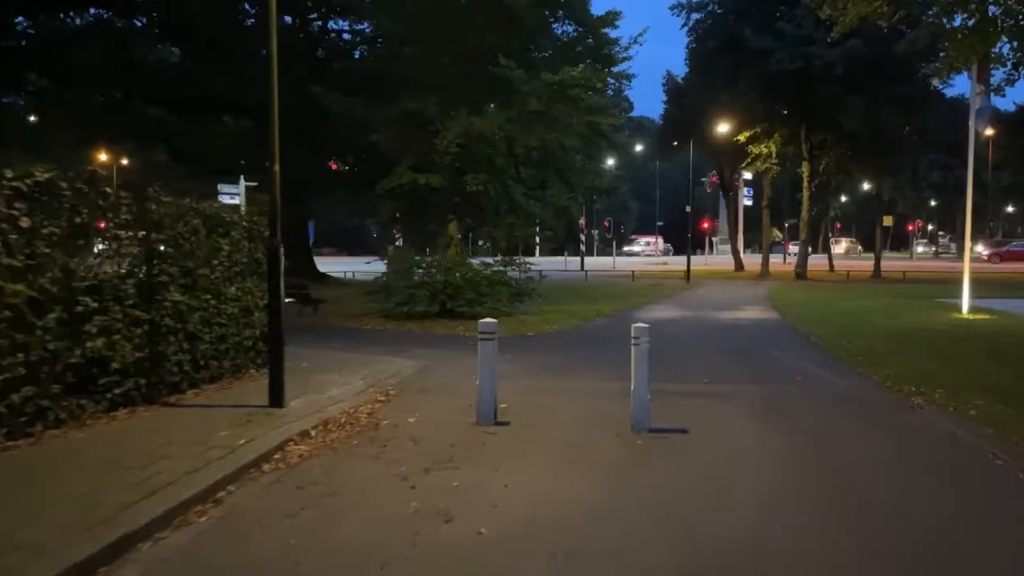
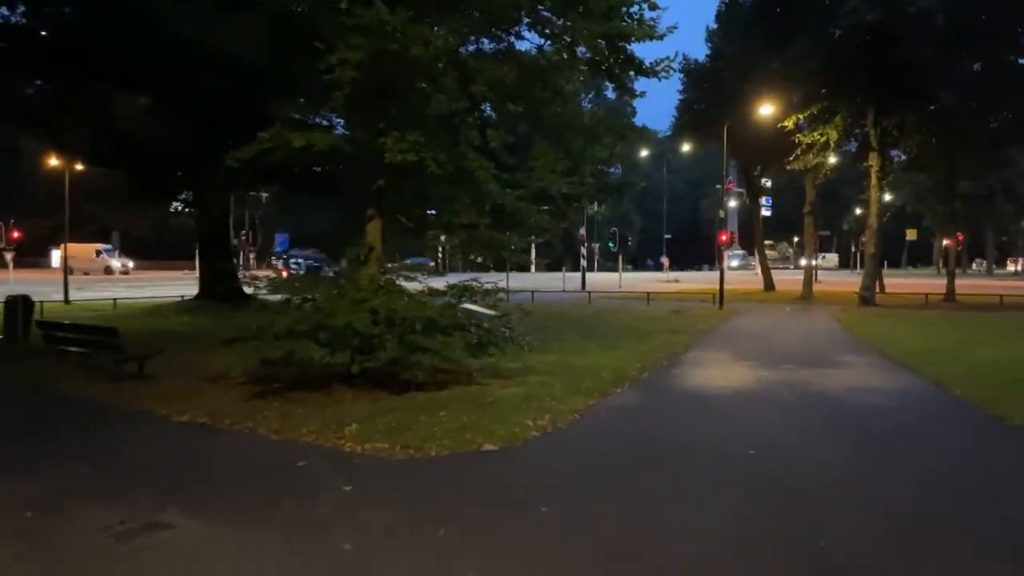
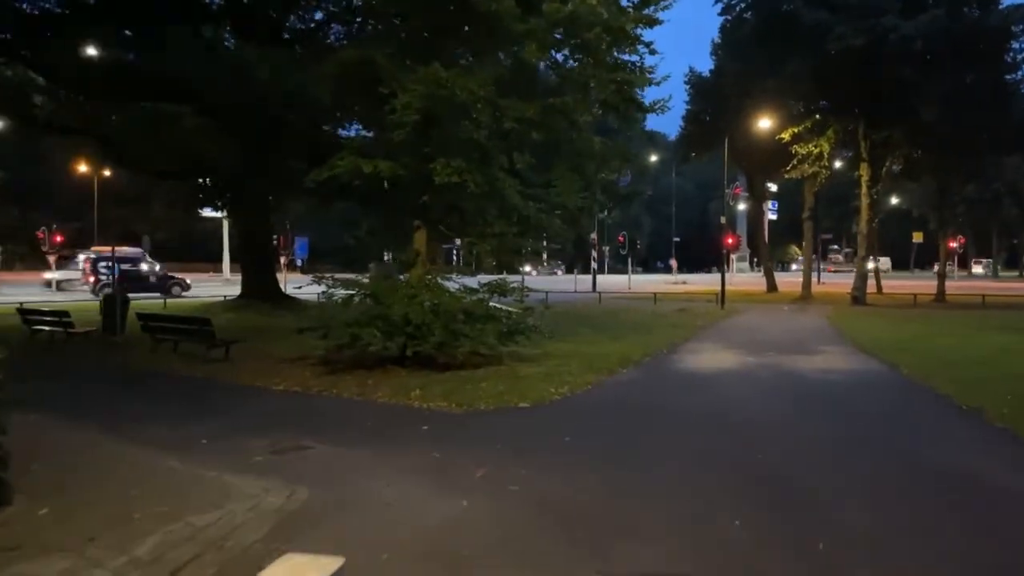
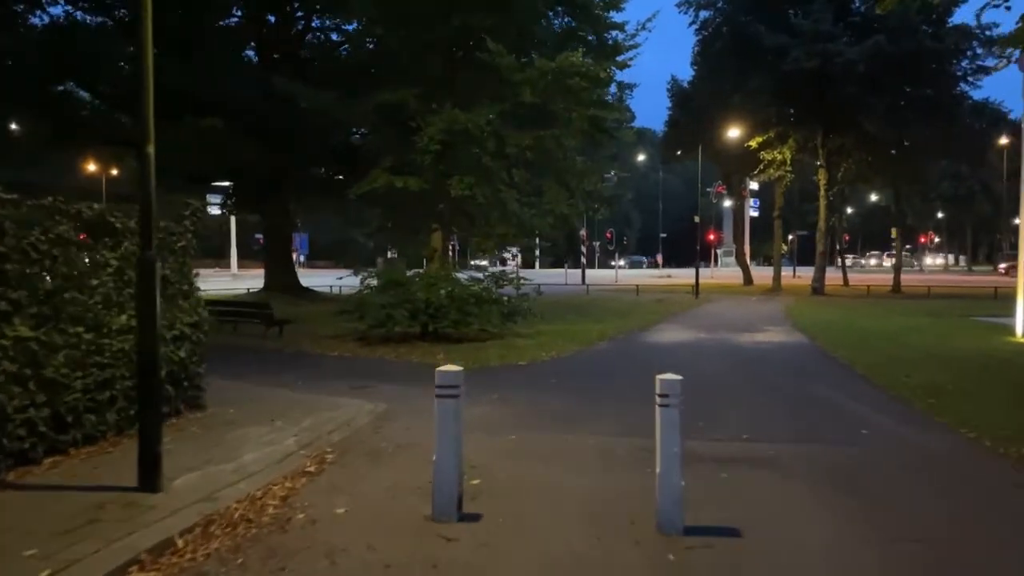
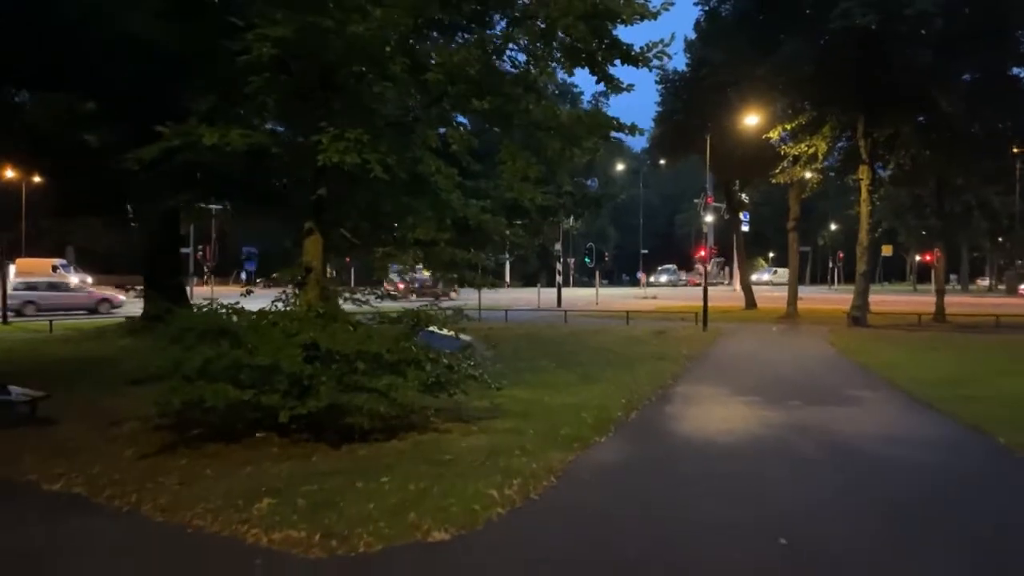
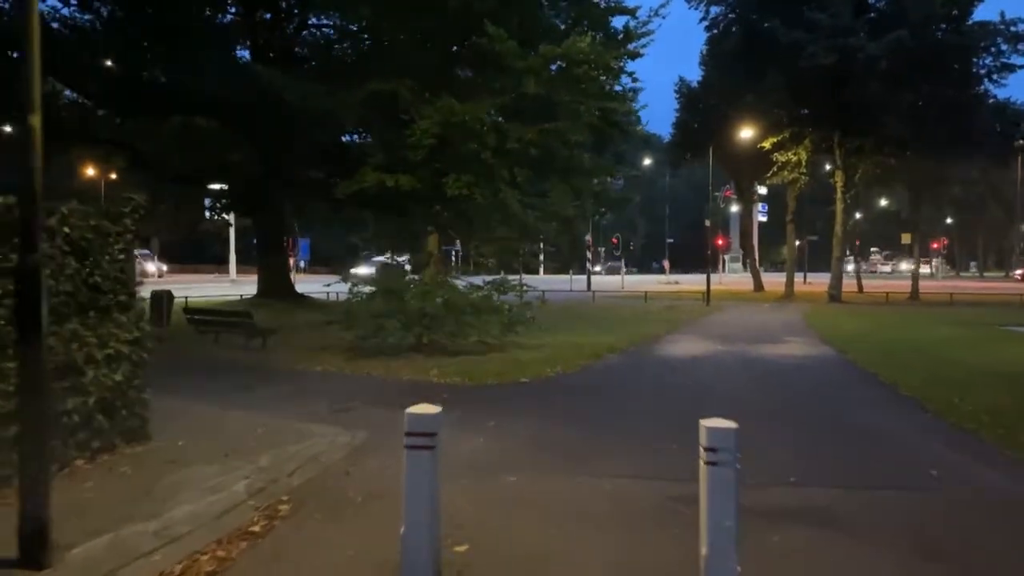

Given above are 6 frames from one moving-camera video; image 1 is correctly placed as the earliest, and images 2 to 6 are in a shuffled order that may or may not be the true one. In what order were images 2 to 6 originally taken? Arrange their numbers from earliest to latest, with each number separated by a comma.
4, 6, 3, 2, 5
